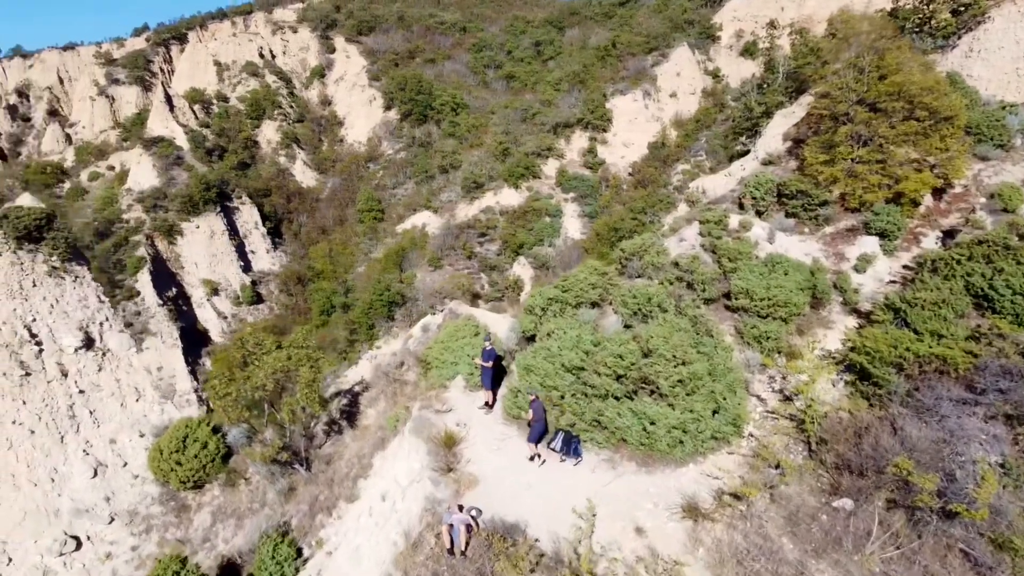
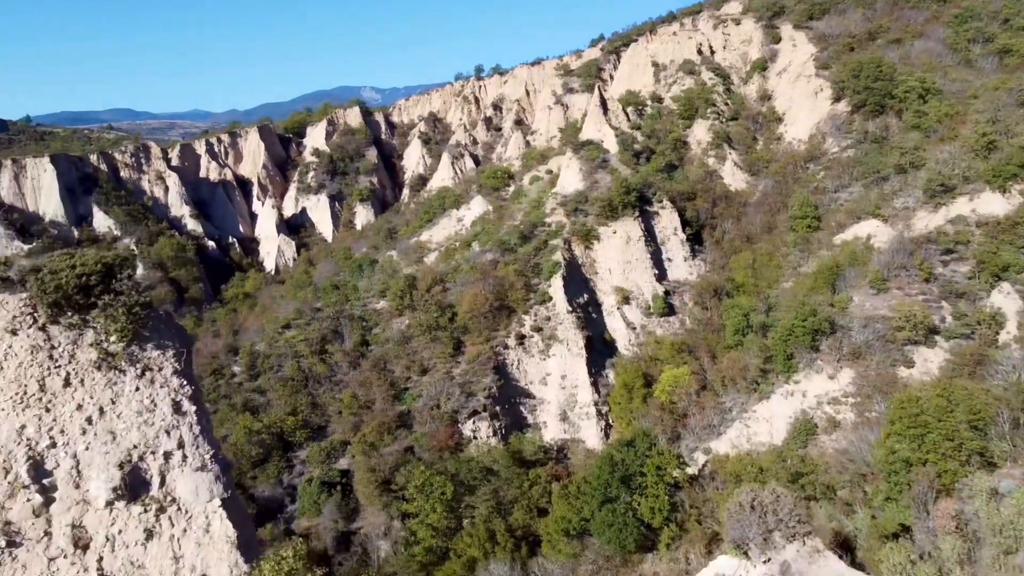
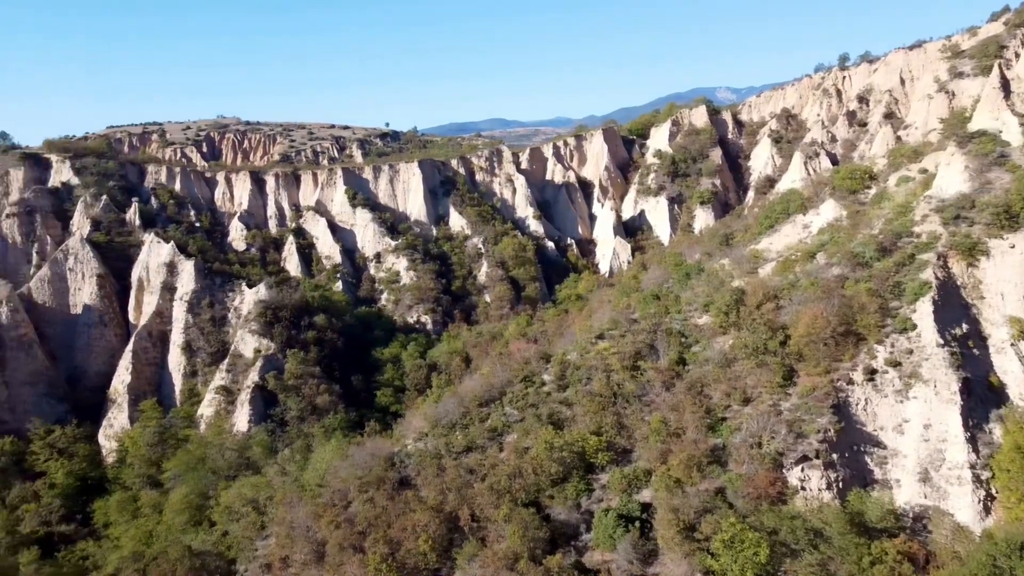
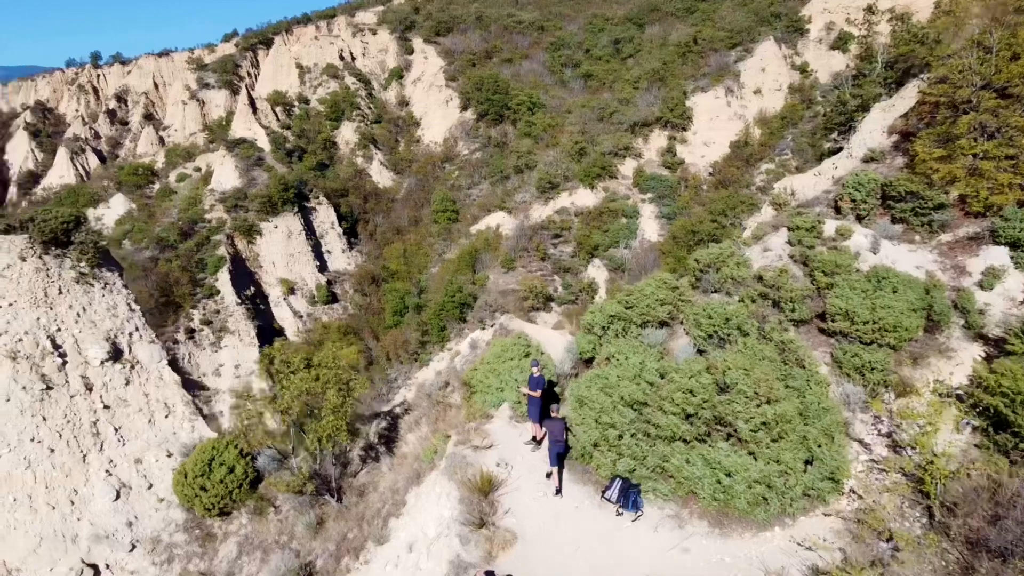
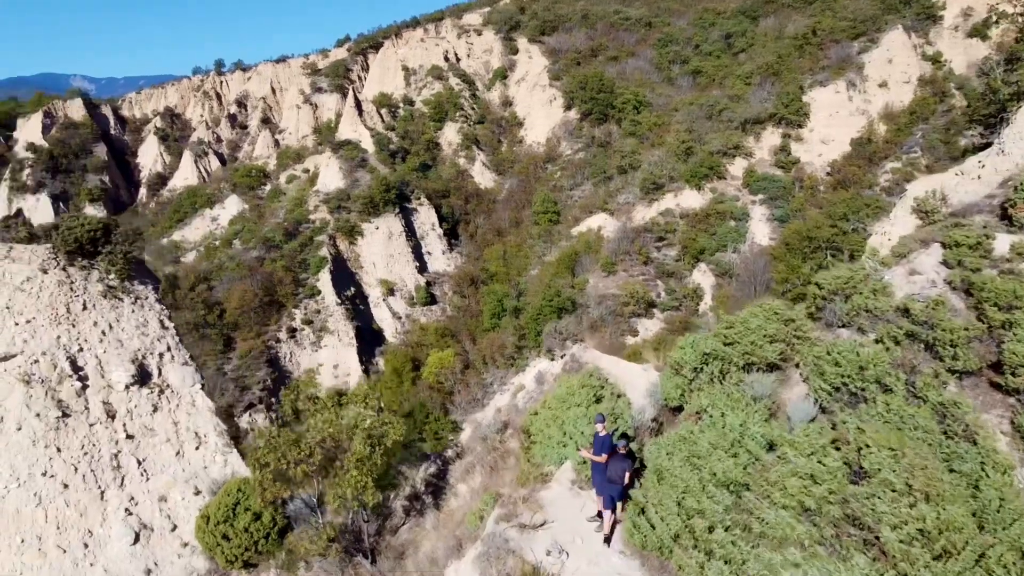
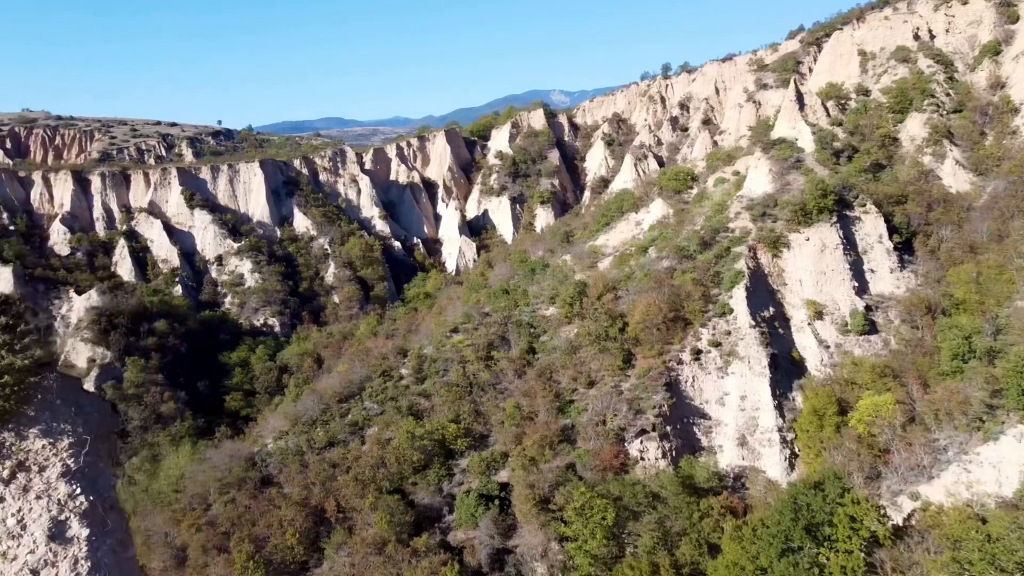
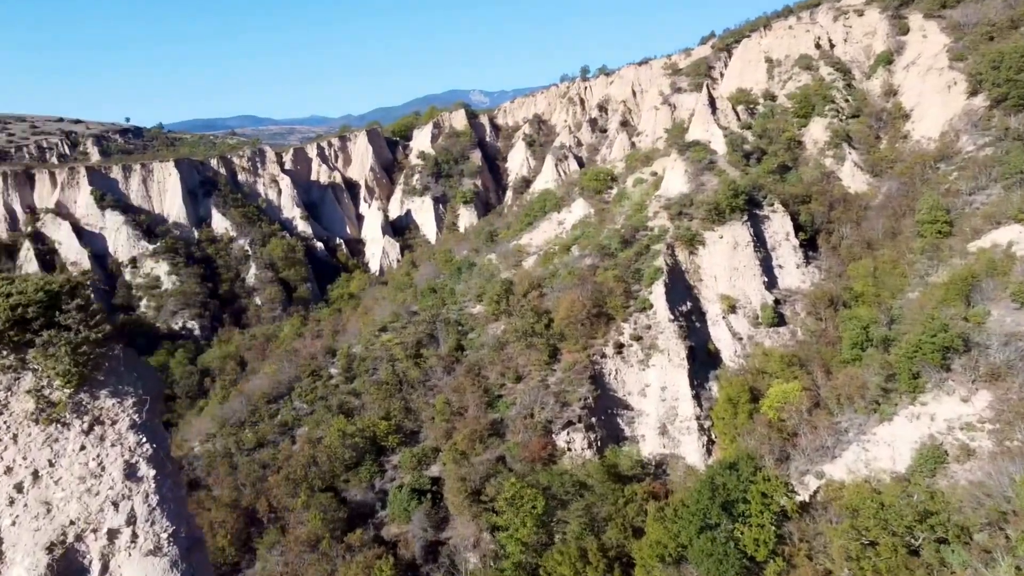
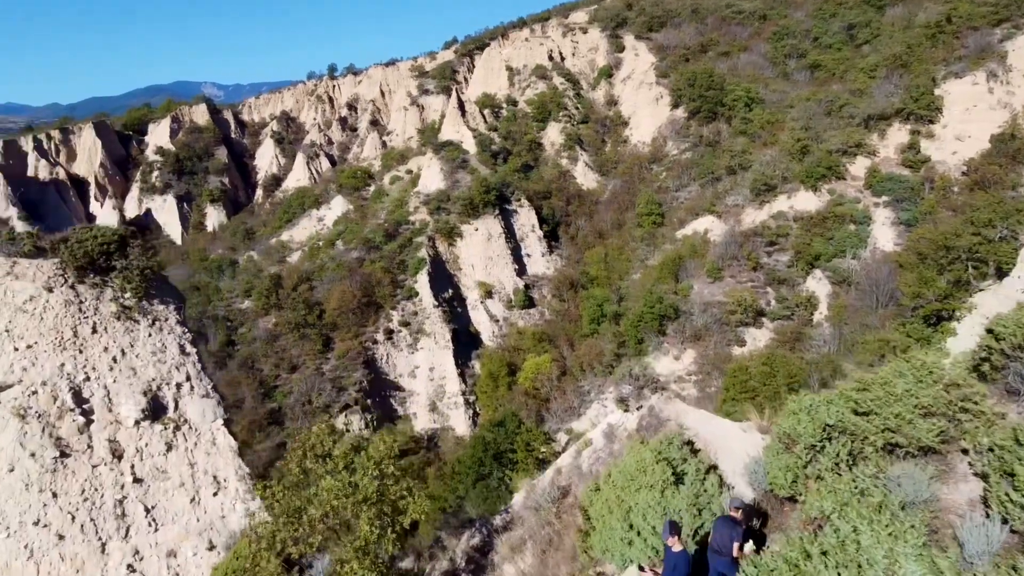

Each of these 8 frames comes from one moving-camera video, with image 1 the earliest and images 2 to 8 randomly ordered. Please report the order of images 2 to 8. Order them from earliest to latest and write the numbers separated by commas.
4, 5, 8, 2, 7, 6, 3
